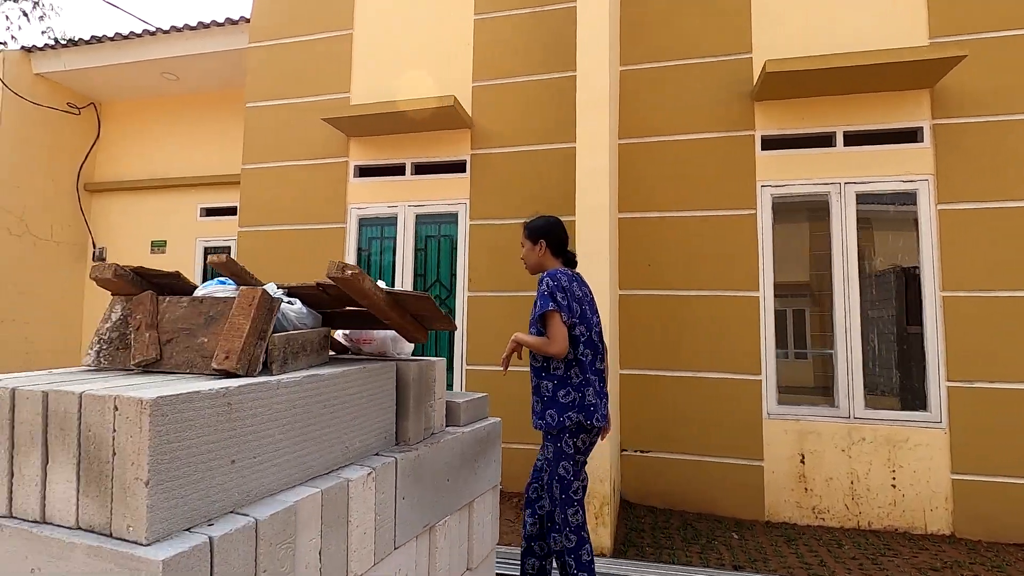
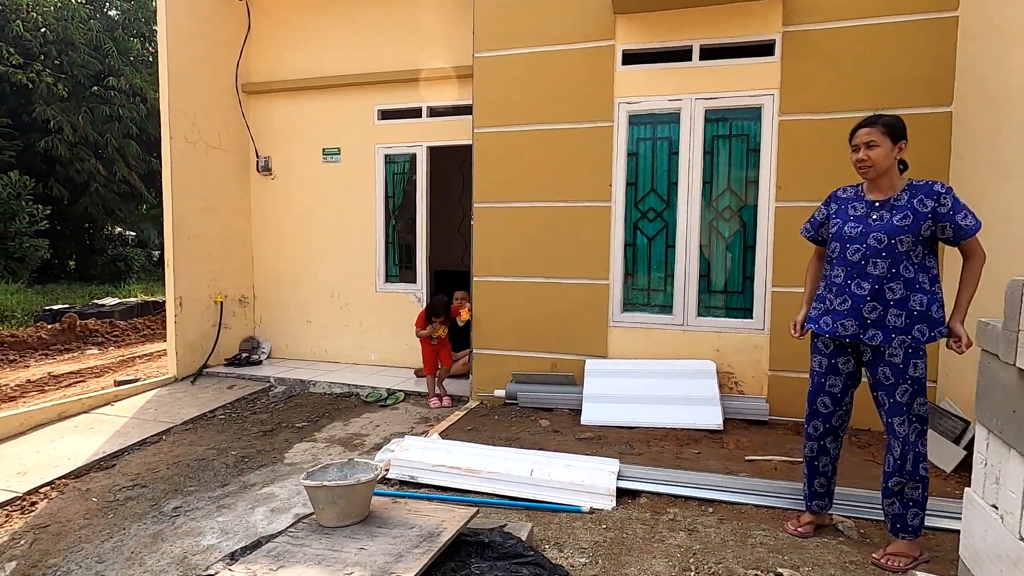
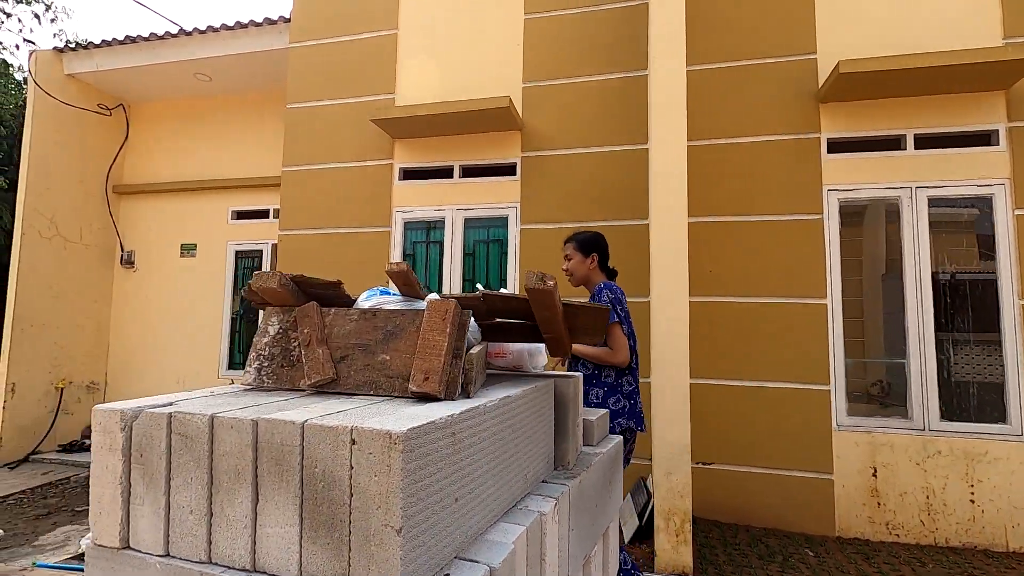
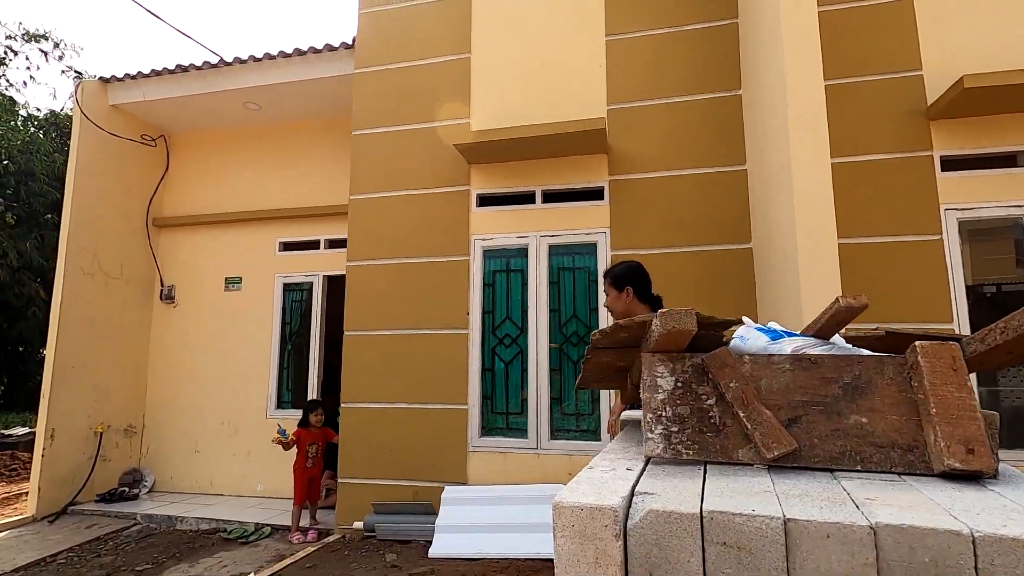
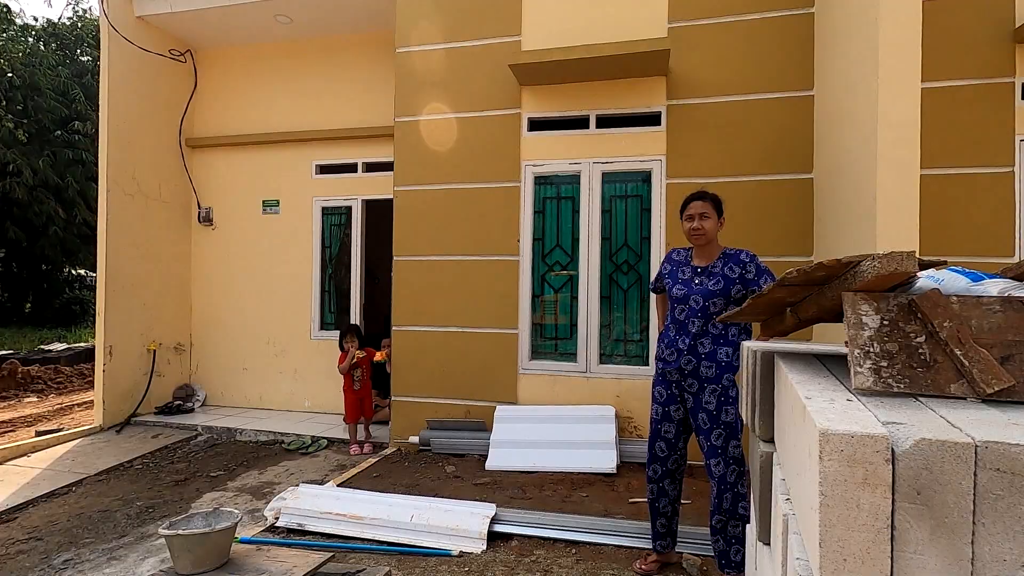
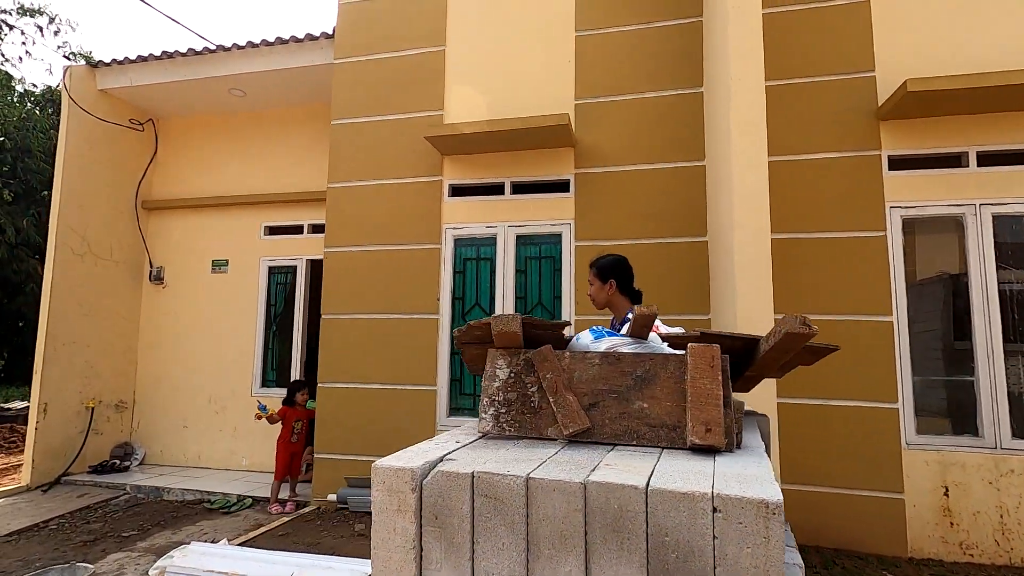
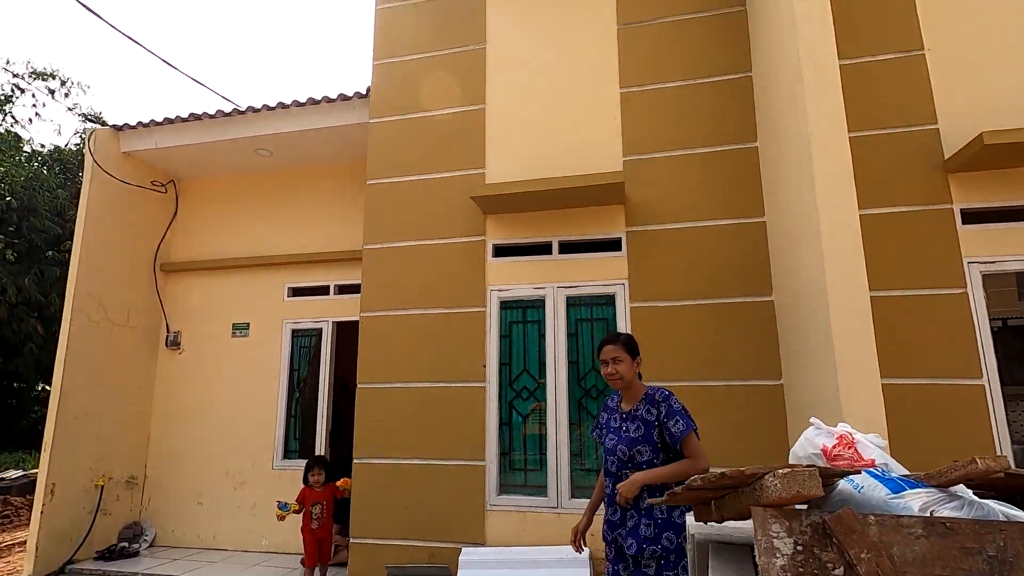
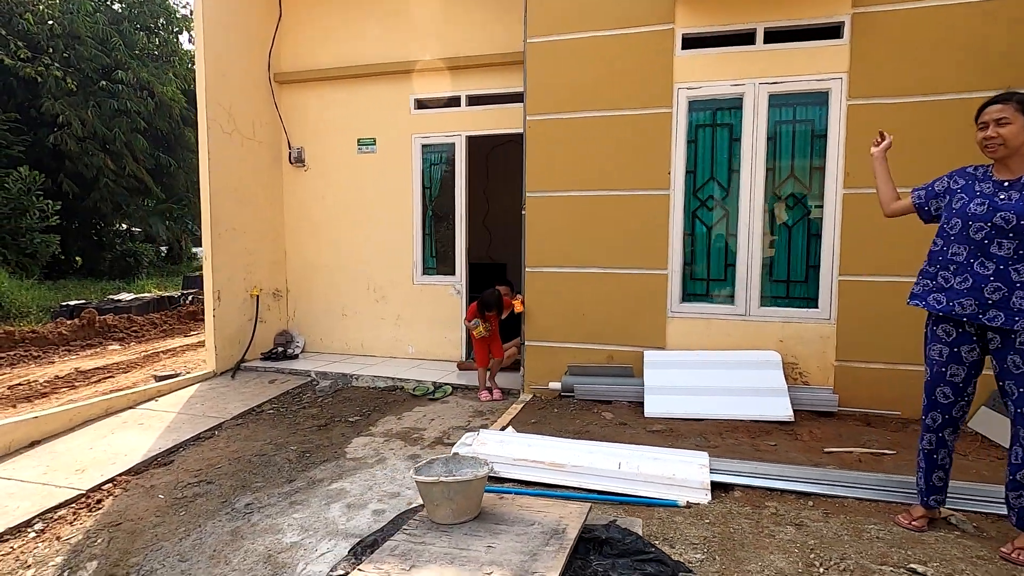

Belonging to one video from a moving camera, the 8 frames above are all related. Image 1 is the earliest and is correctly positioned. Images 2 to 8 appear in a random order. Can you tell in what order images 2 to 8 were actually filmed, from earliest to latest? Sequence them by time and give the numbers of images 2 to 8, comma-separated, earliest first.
3, 6, 4, 7, 5, 2, 8
